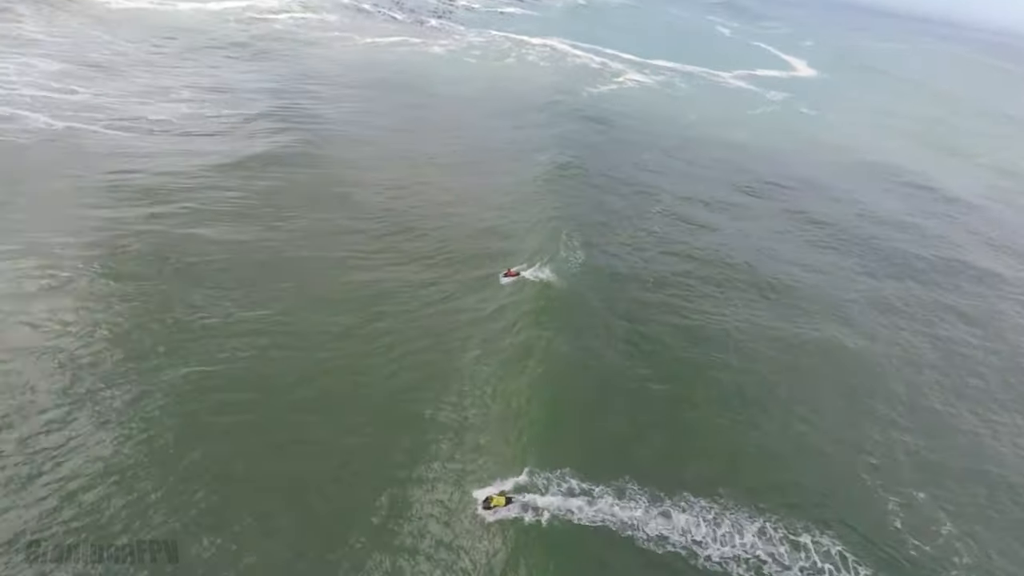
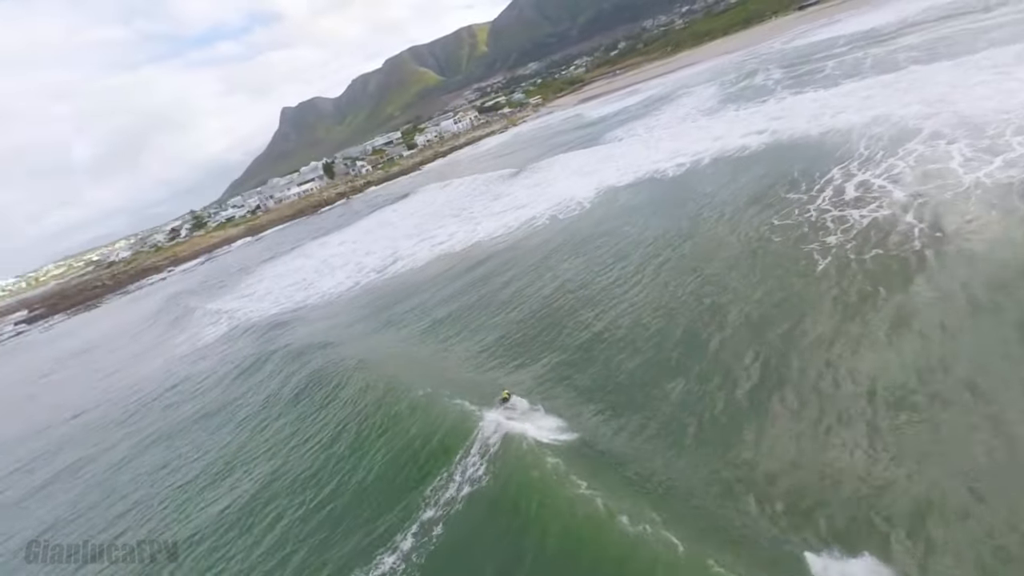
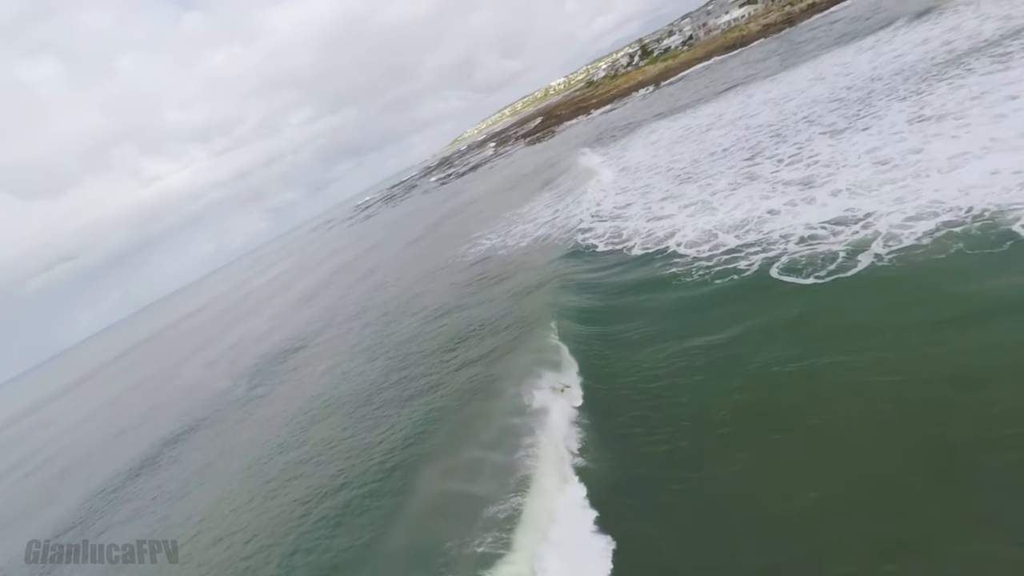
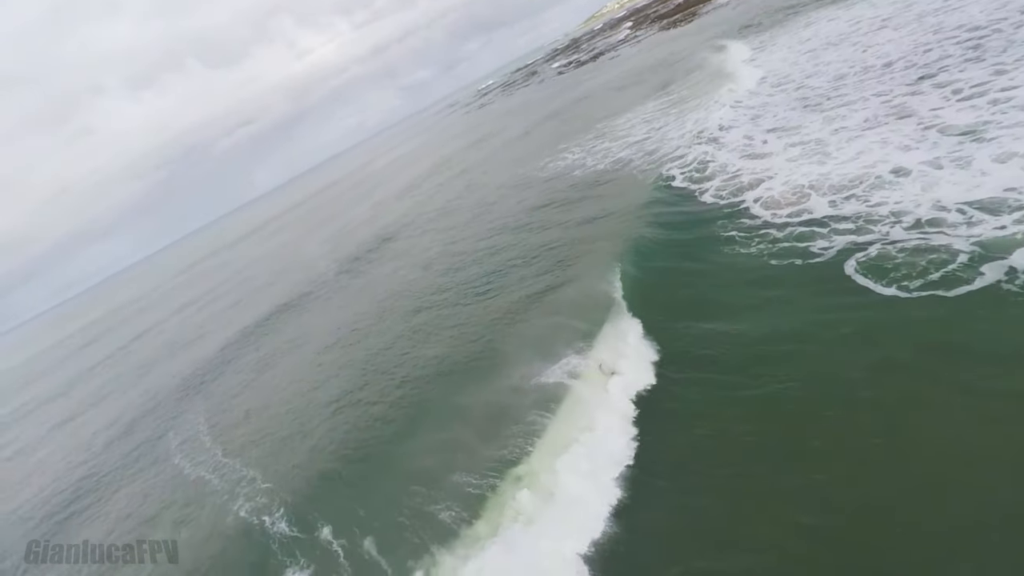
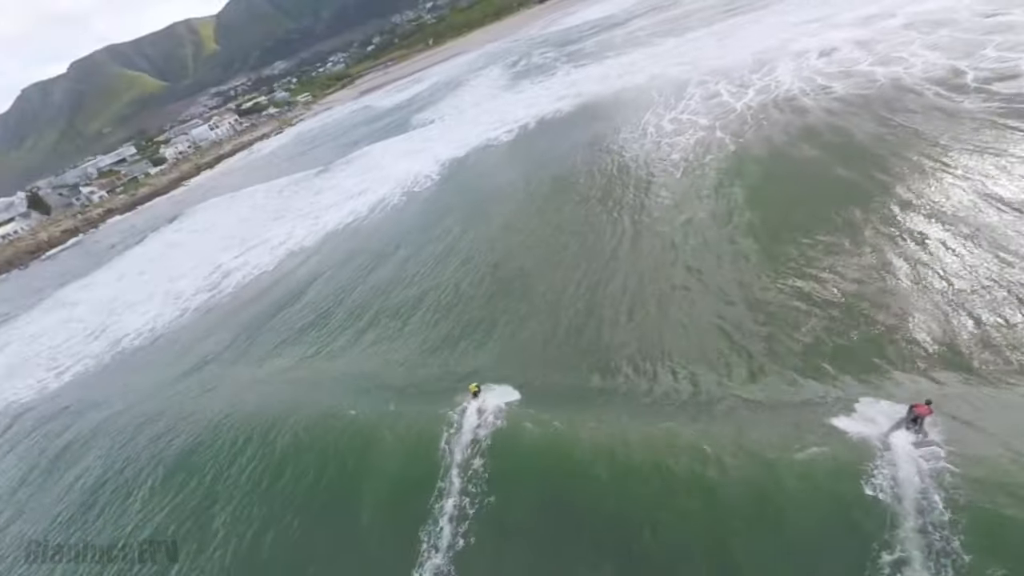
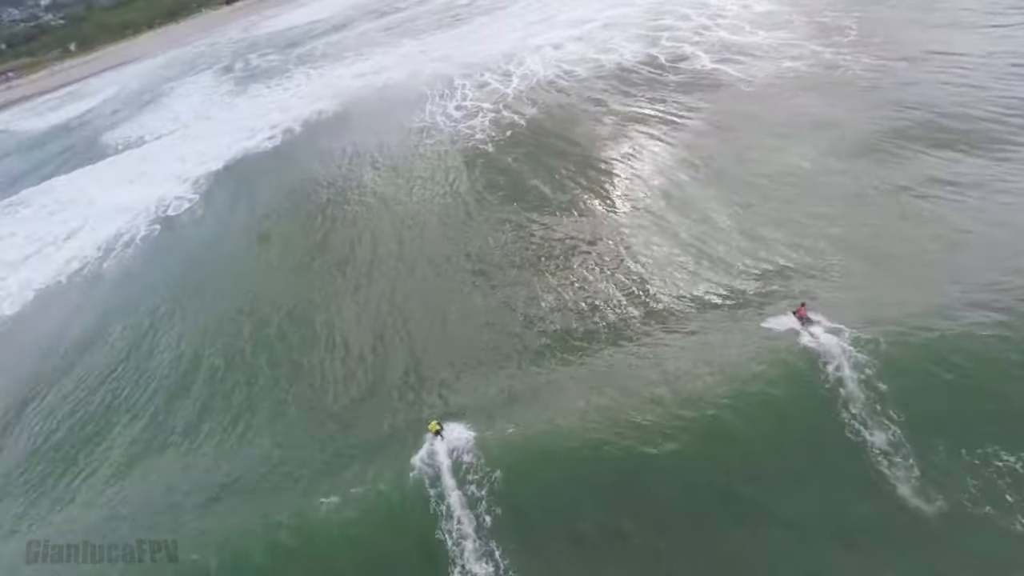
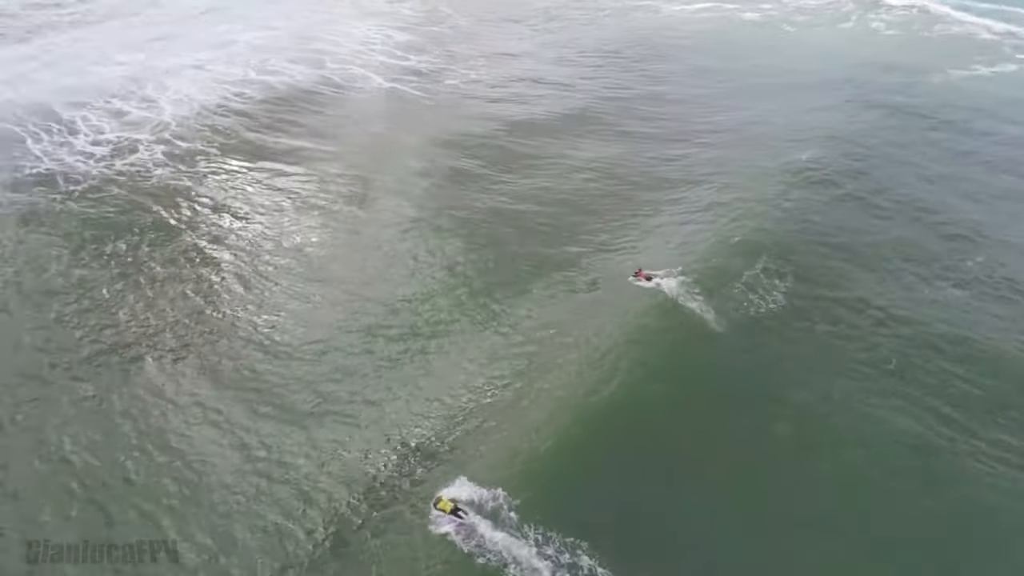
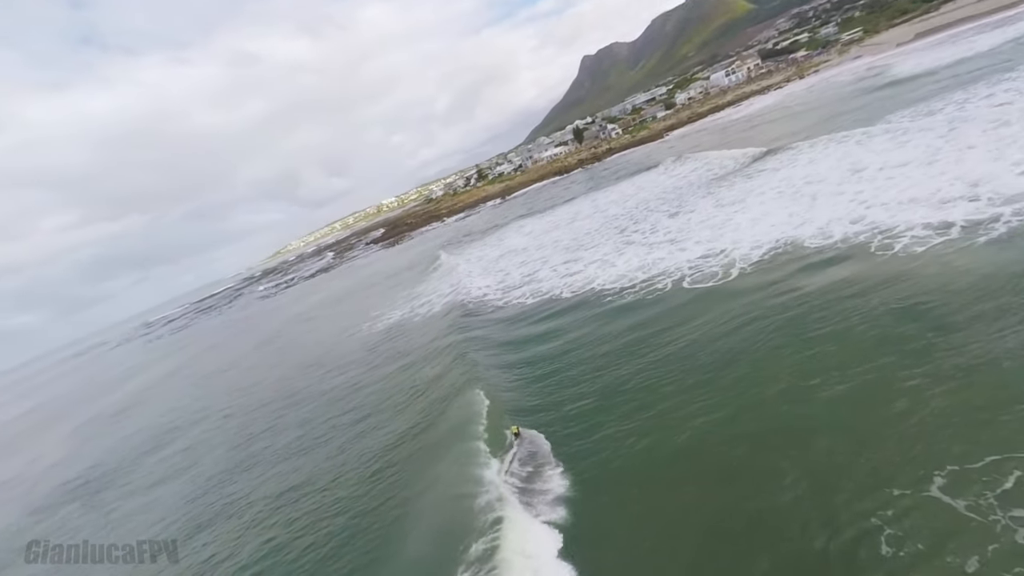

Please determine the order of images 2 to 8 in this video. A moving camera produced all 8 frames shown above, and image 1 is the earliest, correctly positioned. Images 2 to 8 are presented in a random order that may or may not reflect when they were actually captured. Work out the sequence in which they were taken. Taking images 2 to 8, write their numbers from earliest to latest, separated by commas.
7, 6, 5, 2, 8, 3, 4
